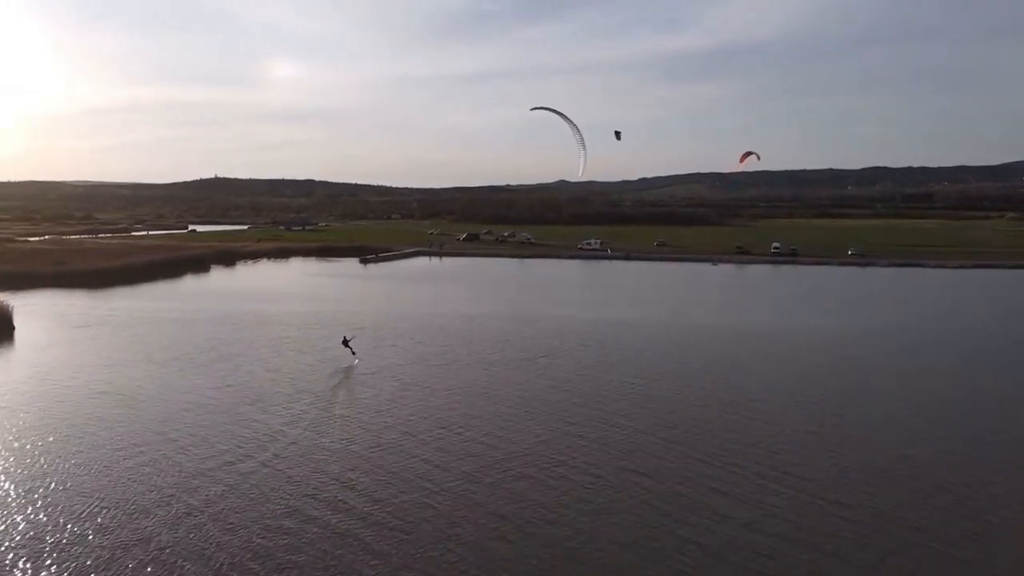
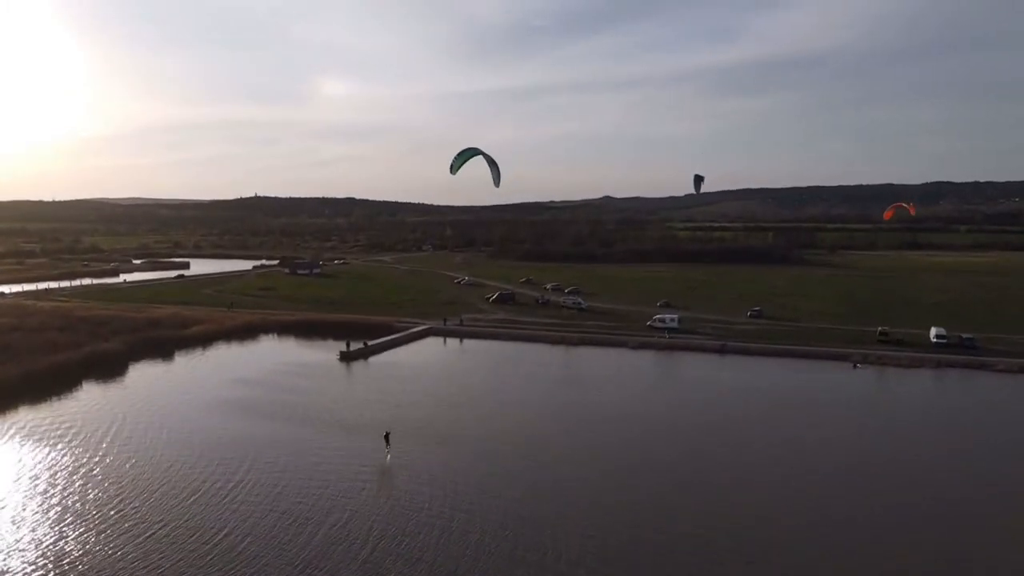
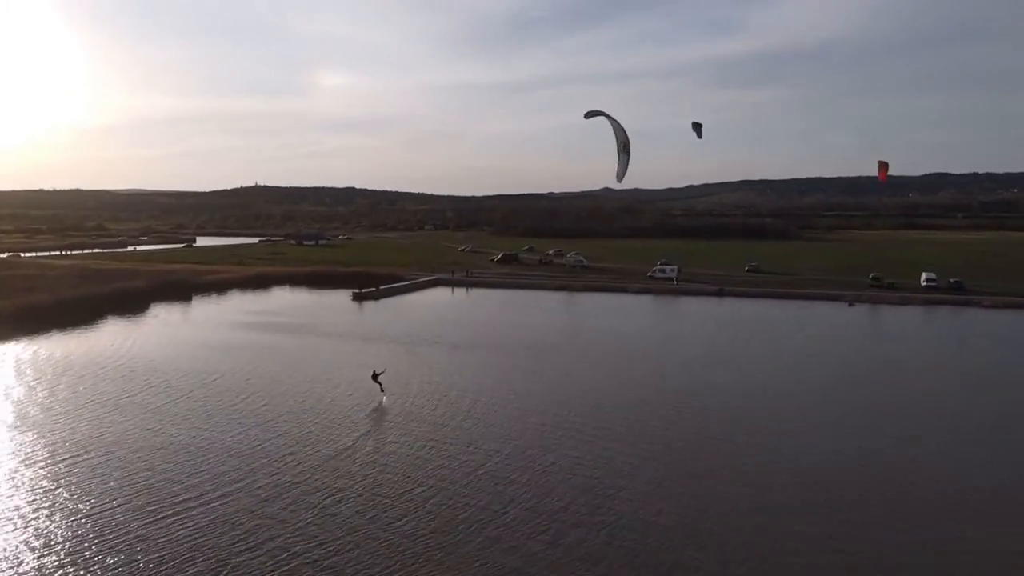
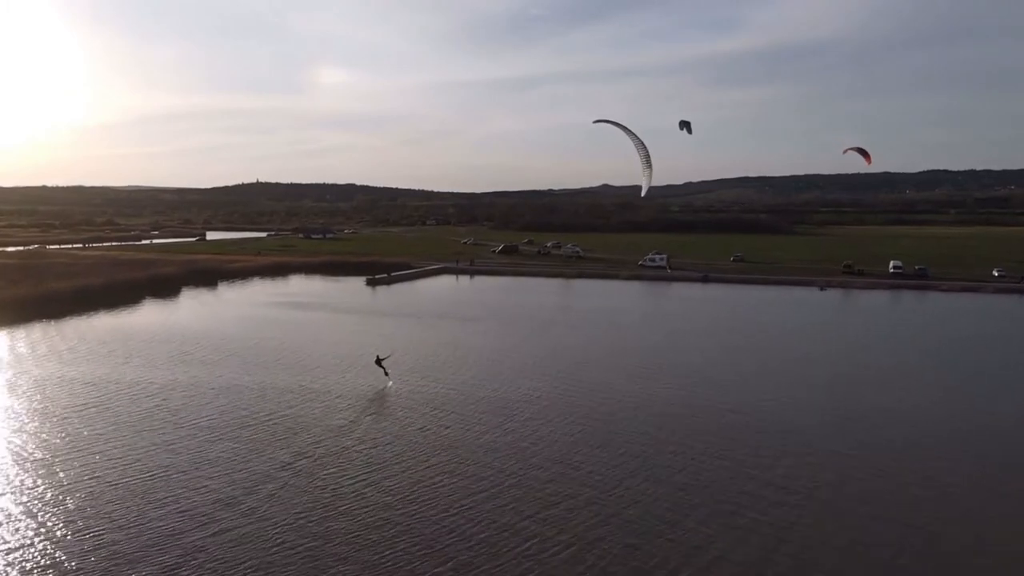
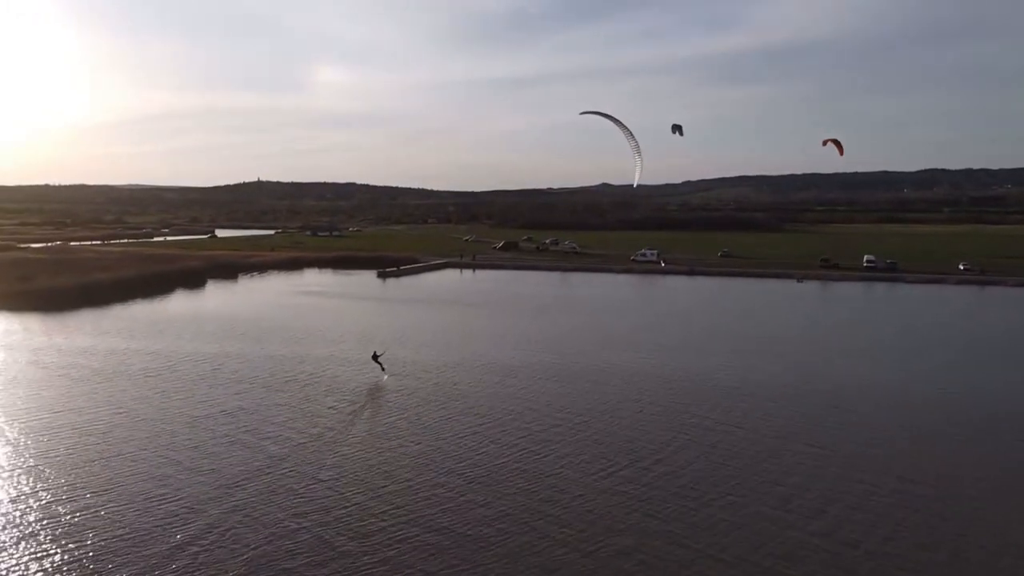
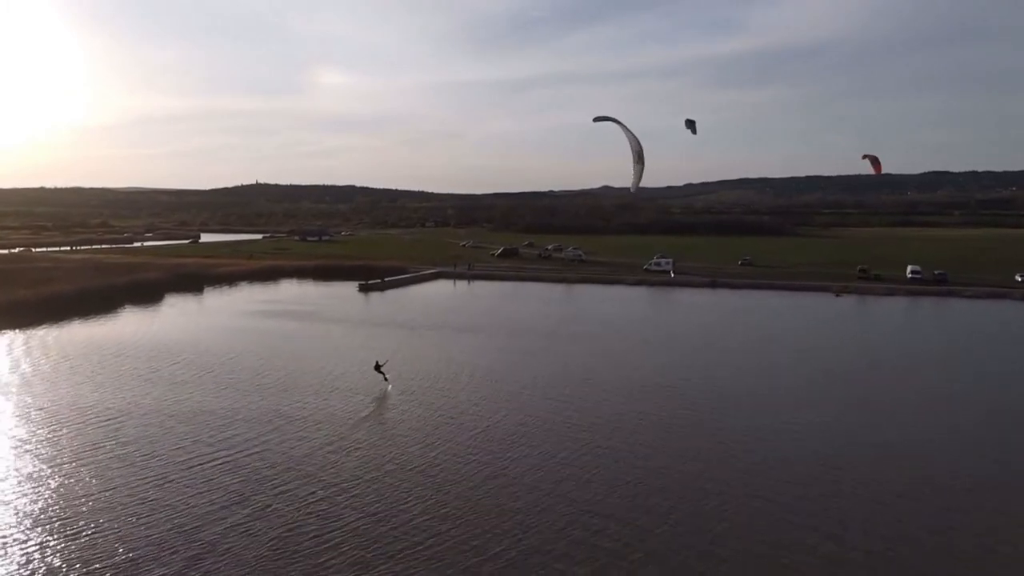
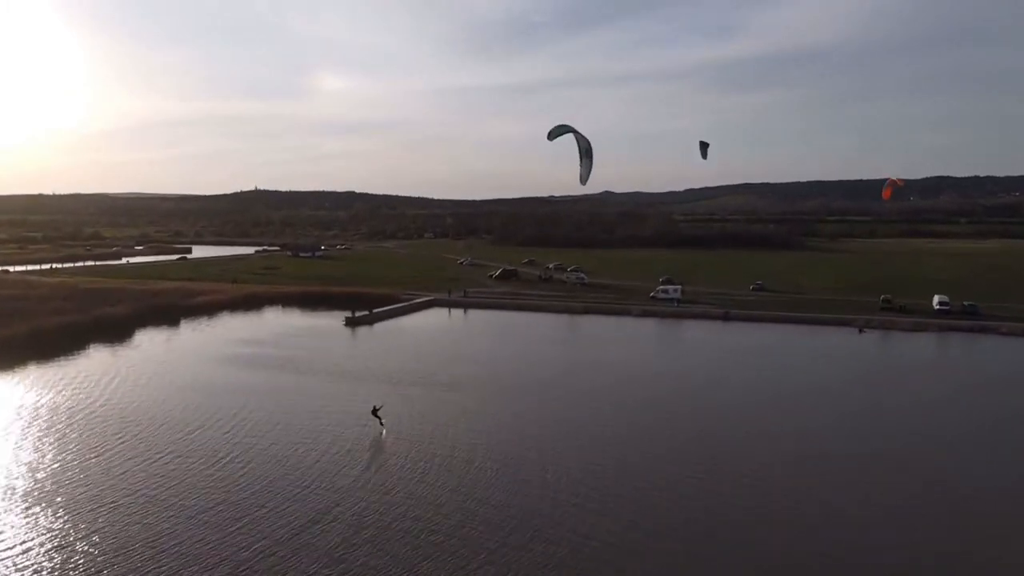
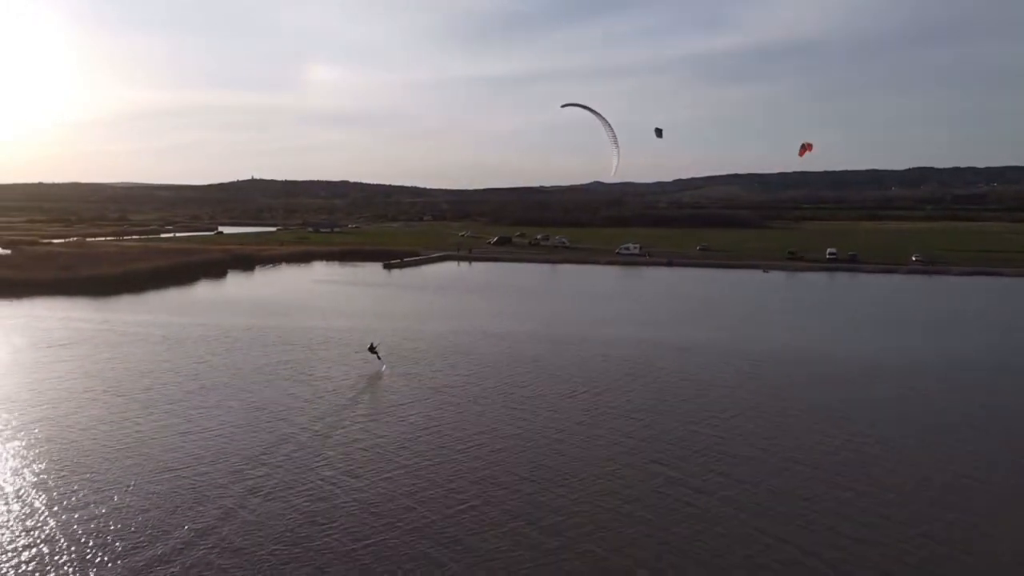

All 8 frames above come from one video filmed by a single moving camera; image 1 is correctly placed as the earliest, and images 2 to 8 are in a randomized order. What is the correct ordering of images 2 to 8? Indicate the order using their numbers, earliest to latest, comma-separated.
8, 5, 4, 6, 3, 7, 2
